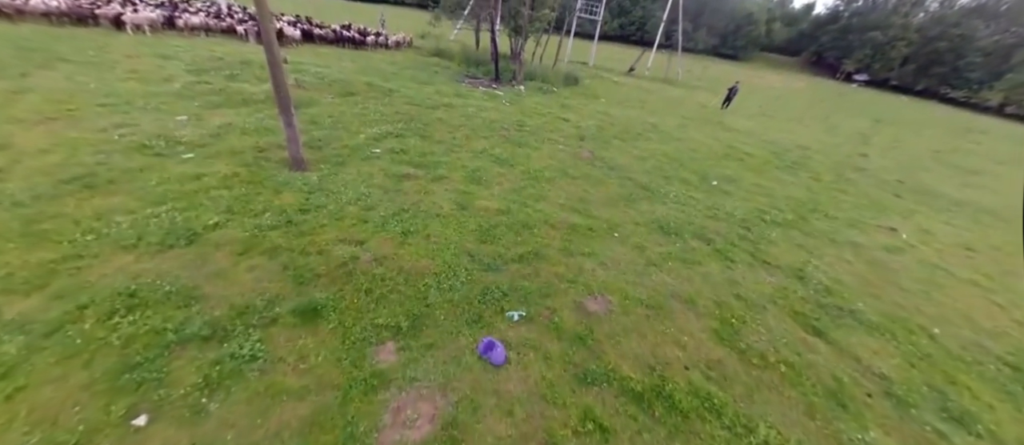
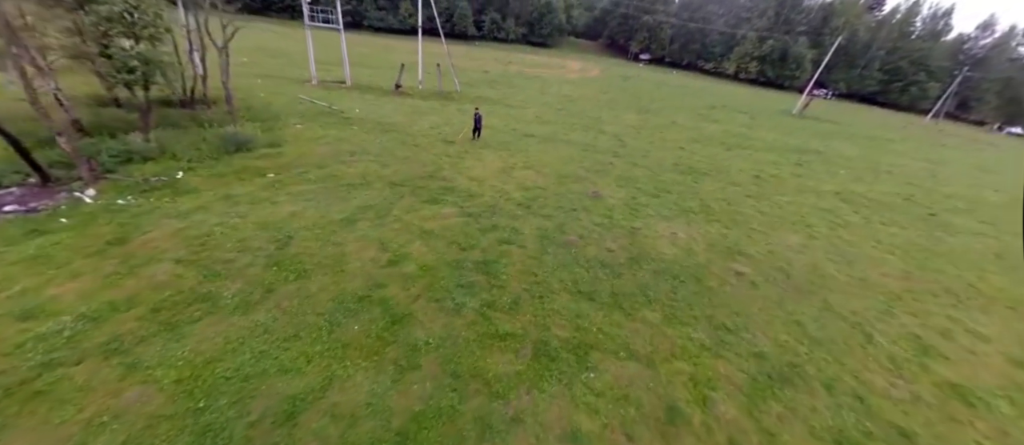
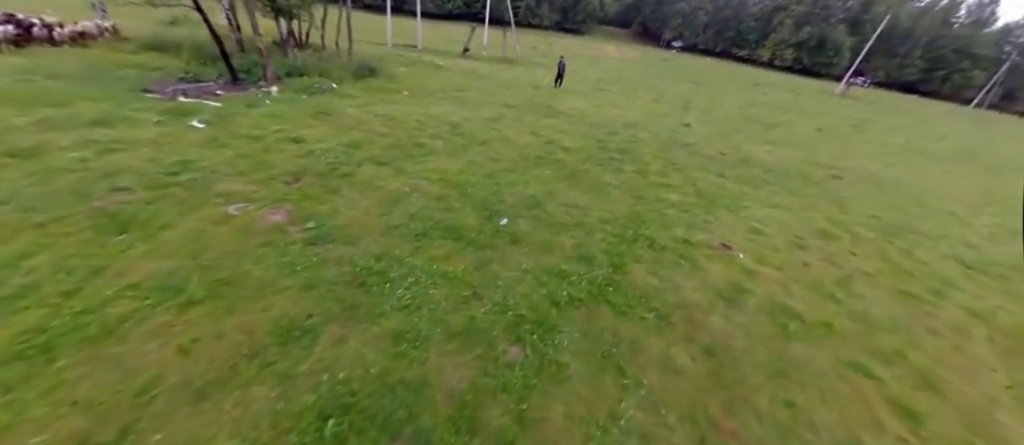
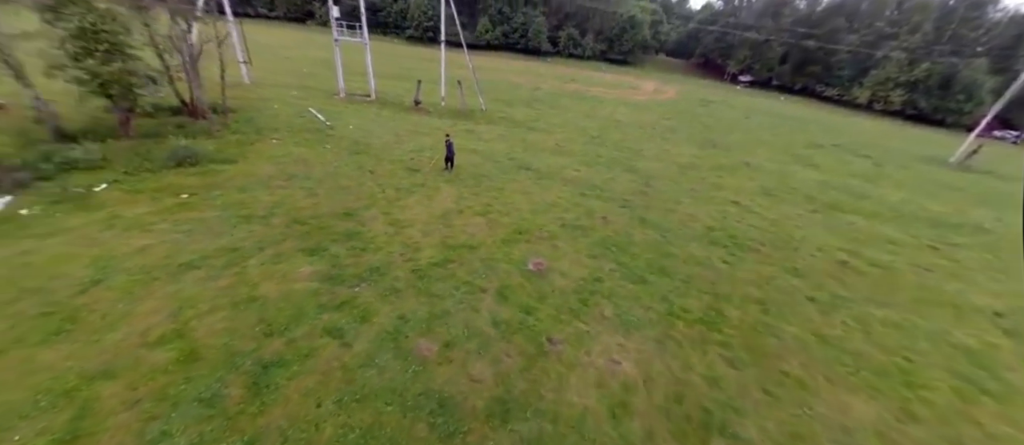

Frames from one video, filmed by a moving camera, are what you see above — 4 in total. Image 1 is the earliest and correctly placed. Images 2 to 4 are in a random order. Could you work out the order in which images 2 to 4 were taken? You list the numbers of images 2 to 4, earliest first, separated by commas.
3, 2, 4
